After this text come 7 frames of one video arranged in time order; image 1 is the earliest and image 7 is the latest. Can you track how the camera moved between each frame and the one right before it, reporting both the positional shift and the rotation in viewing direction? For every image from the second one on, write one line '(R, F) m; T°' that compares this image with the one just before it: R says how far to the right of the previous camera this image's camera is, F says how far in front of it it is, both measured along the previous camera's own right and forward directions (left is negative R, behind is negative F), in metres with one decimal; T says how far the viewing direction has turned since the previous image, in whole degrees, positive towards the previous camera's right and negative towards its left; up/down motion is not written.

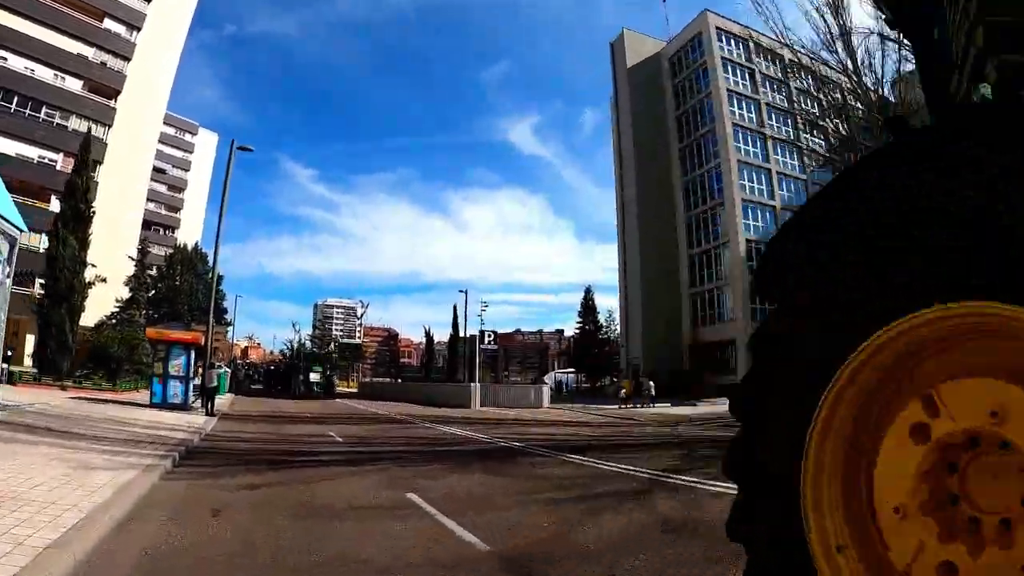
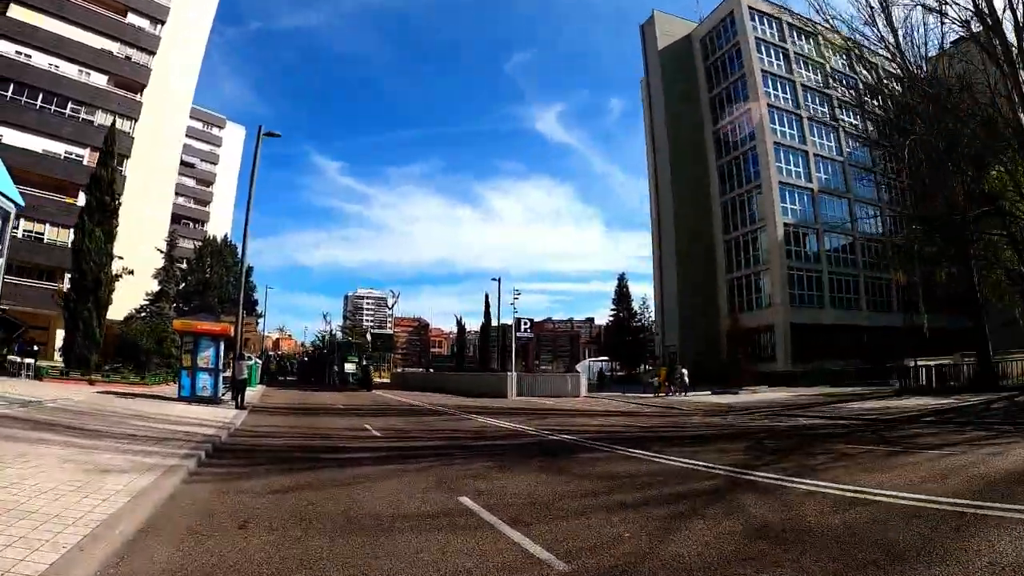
(-0.4, +1.0) m; -2°
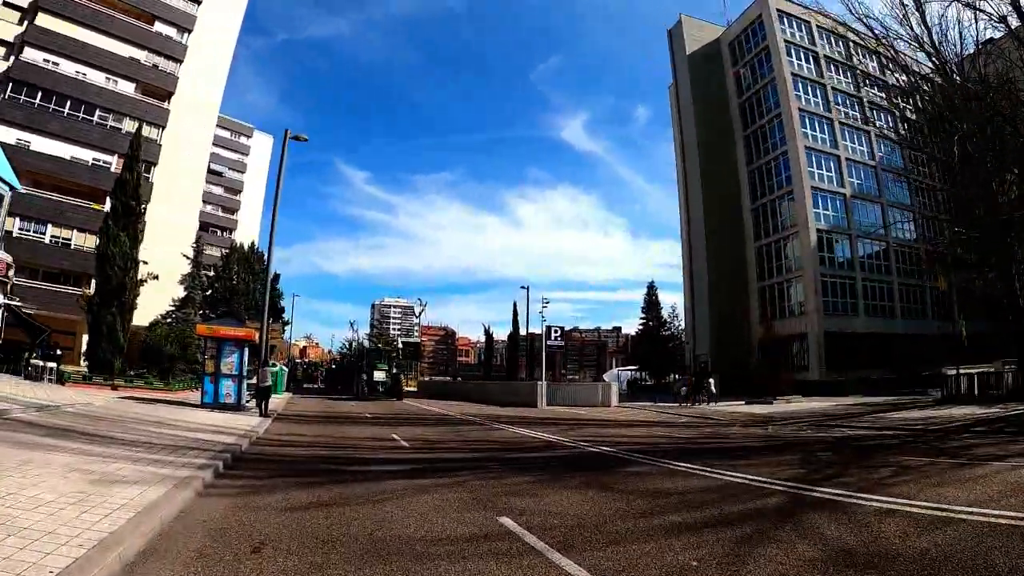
(-0.2, +0.6) m; -2°
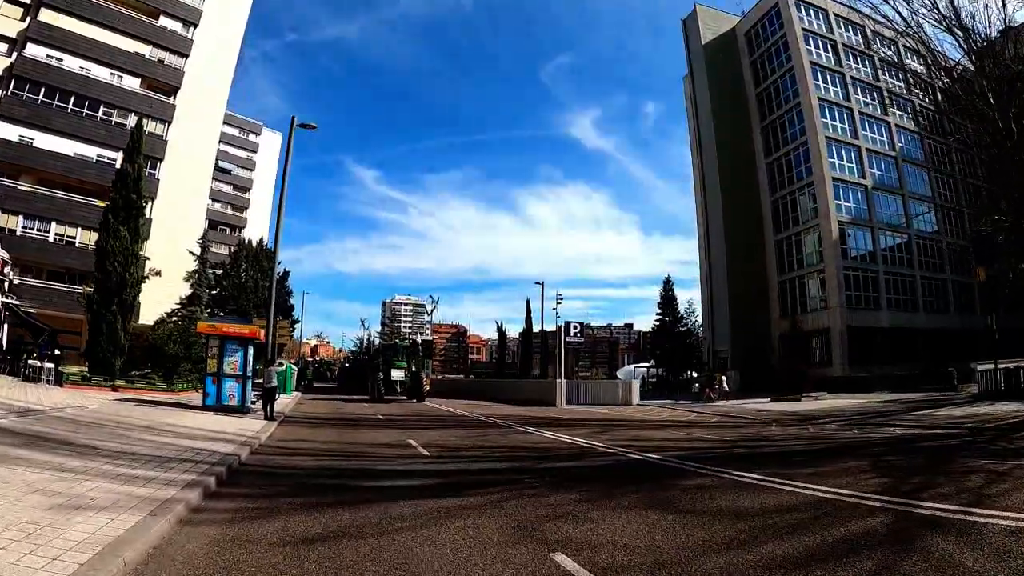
(-0.3, +1.1) m; -1°
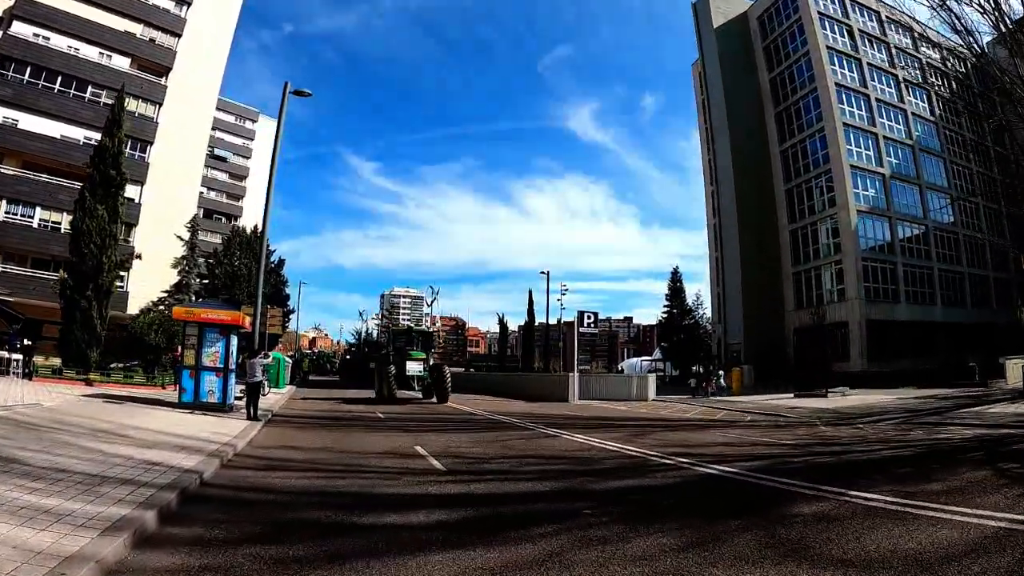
(-0.5, +1.8) m; 0°
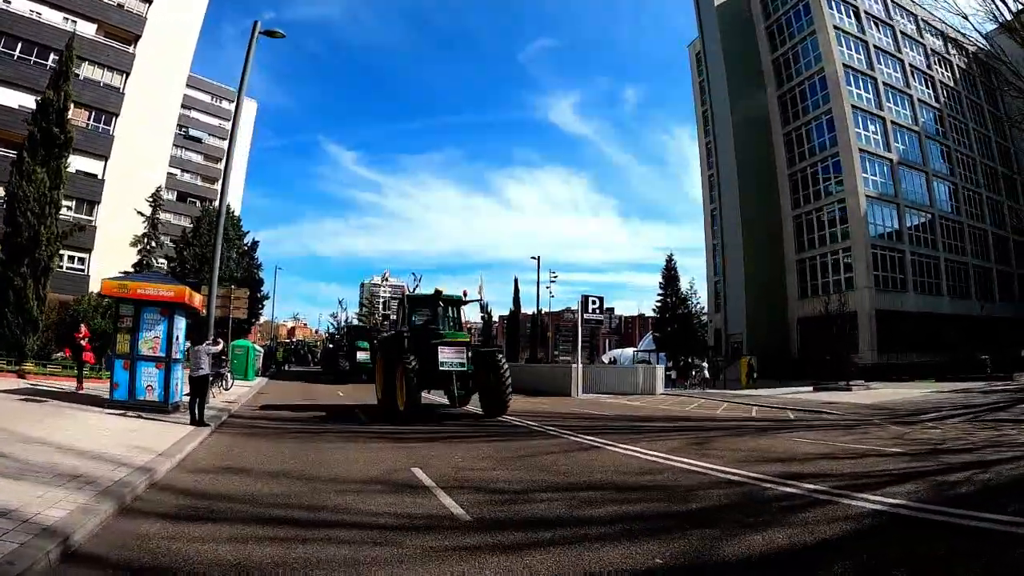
(-0.6, +2.5) m; +2°
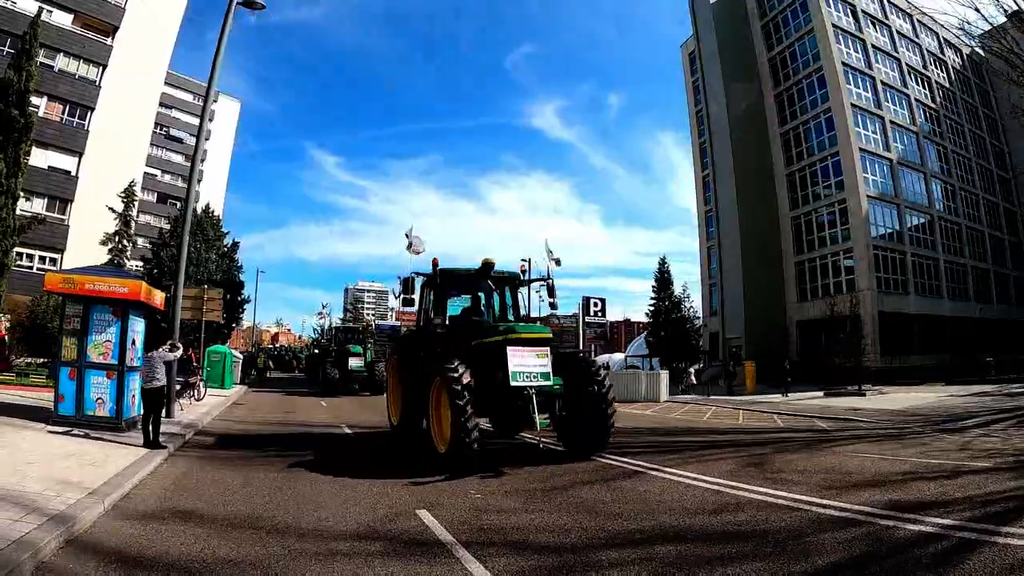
(-0.4, +1.4) m; +1°
